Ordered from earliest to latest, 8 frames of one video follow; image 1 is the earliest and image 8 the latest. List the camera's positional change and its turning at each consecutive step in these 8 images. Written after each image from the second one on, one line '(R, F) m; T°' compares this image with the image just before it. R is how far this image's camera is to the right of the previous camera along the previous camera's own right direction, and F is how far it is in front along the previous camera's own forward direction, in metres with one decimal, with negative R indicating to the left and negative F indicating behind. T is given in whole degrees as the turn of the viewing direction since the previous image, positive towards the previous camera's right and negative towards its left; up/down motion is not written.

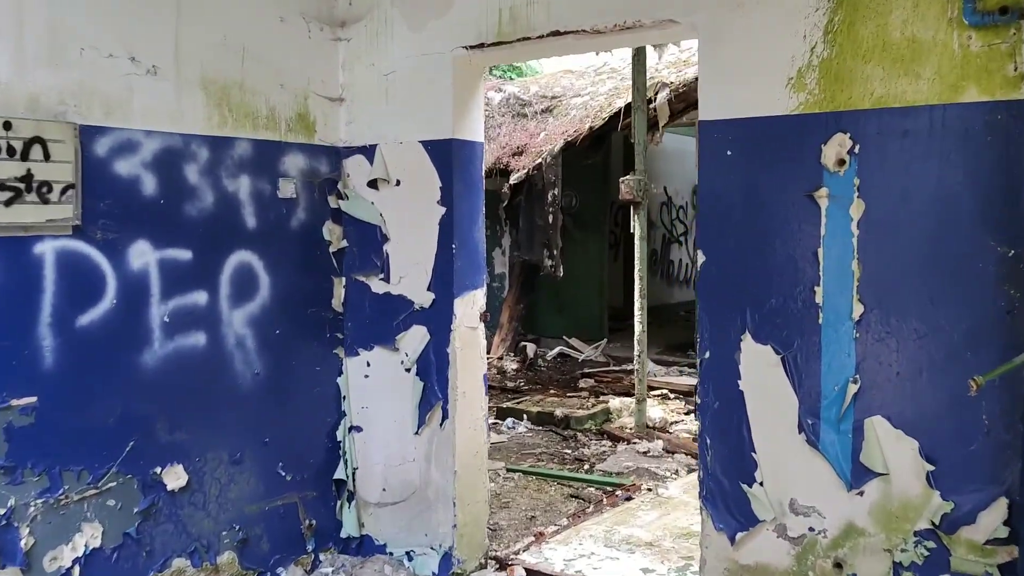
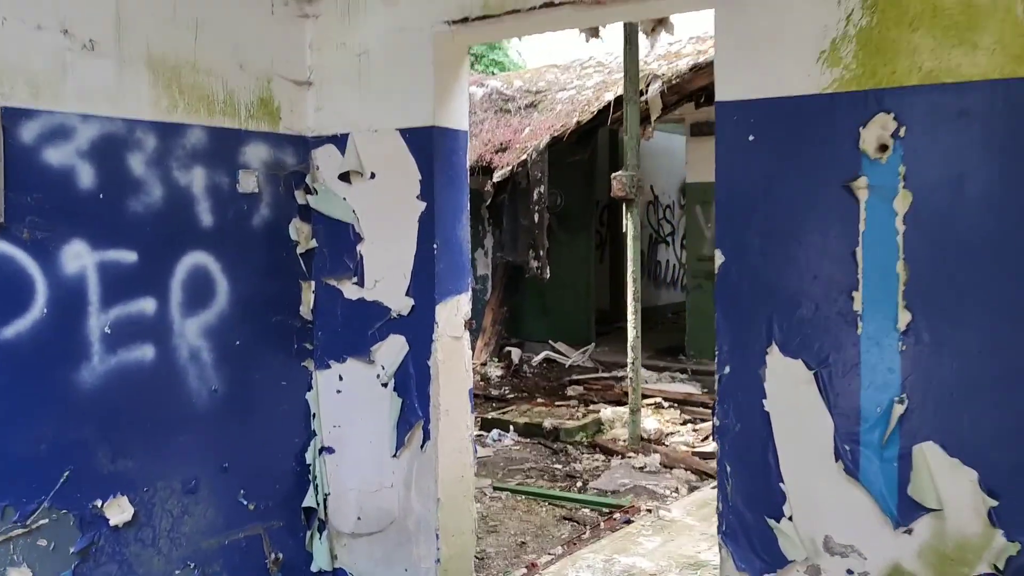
(0.0, +0.4) m; +1°
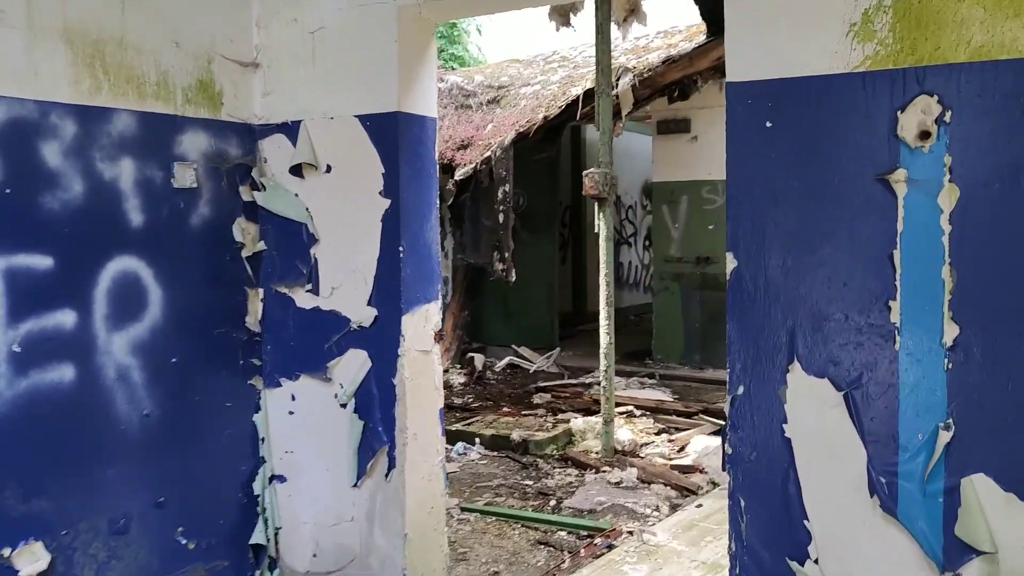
(-0.1, +0.3) m; +3°
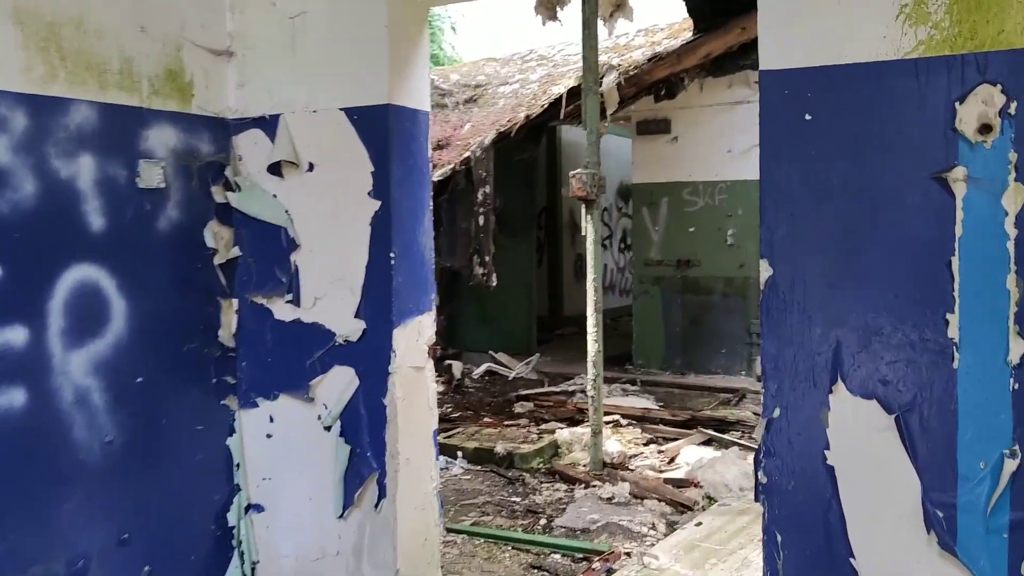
(-0.1, +0.2) m; +2°
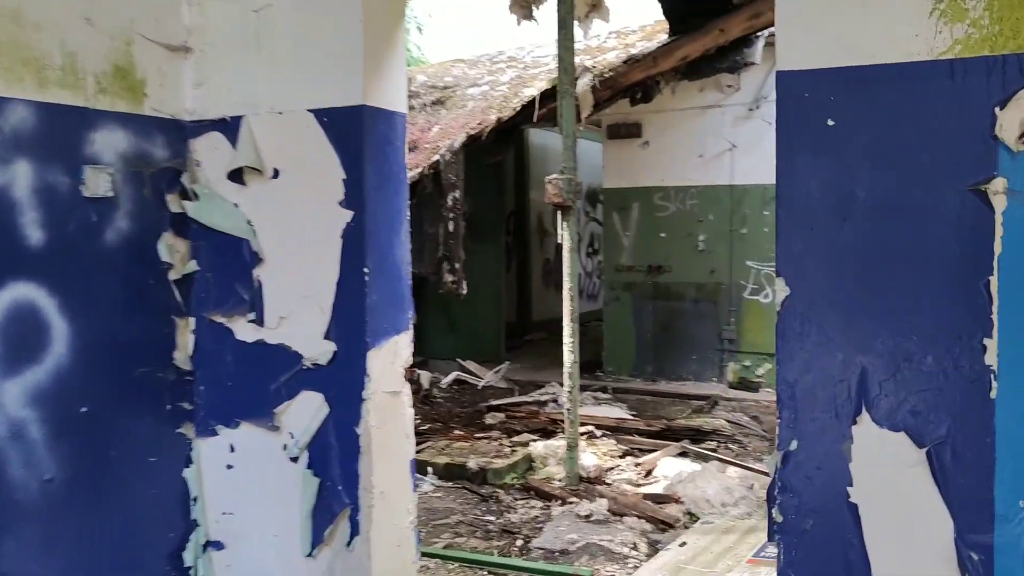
(-0.1, +0.2) m; +2°
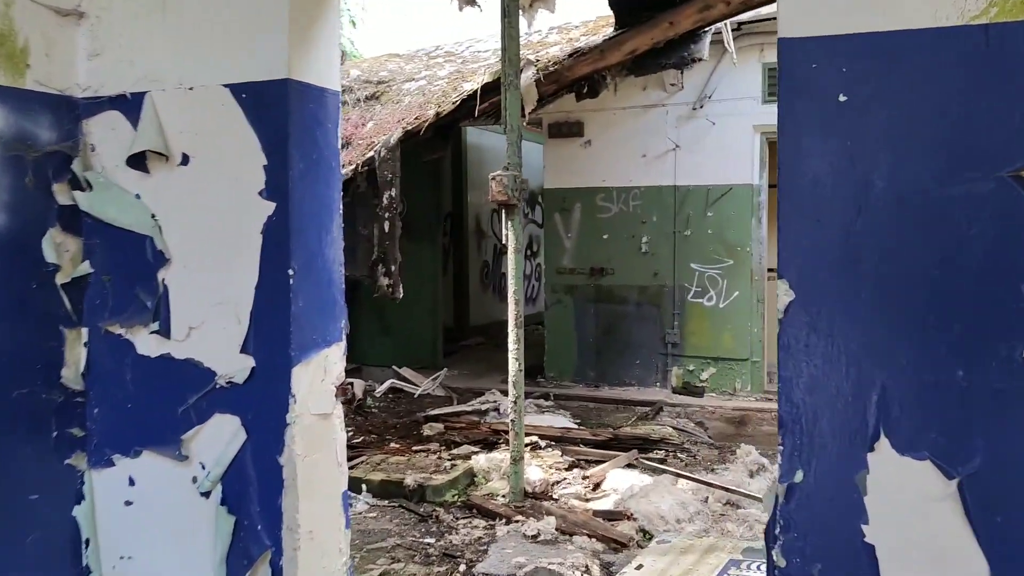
(0.0, +0.3) m; +4°
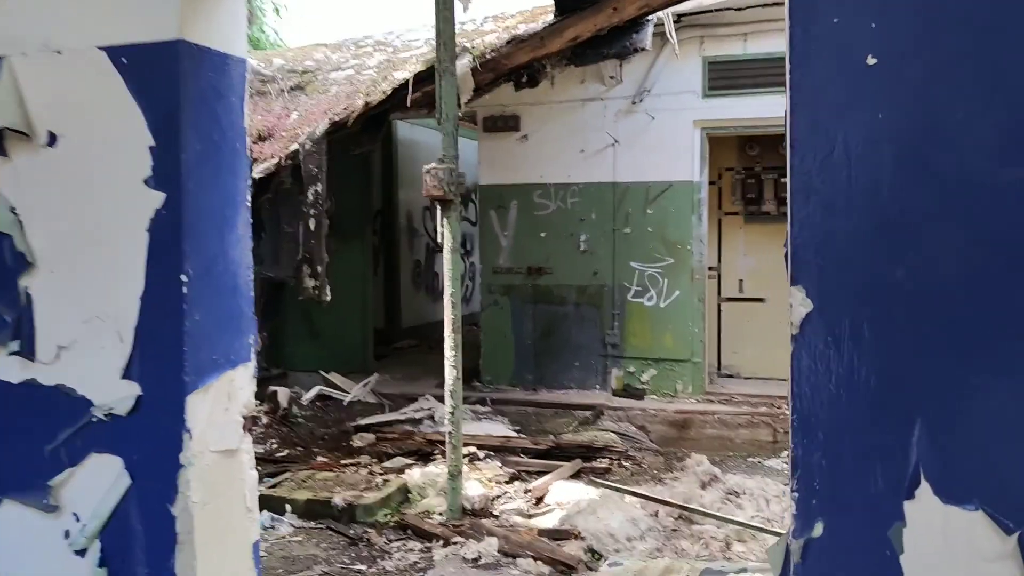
(0.0, +0.3) m; +4°
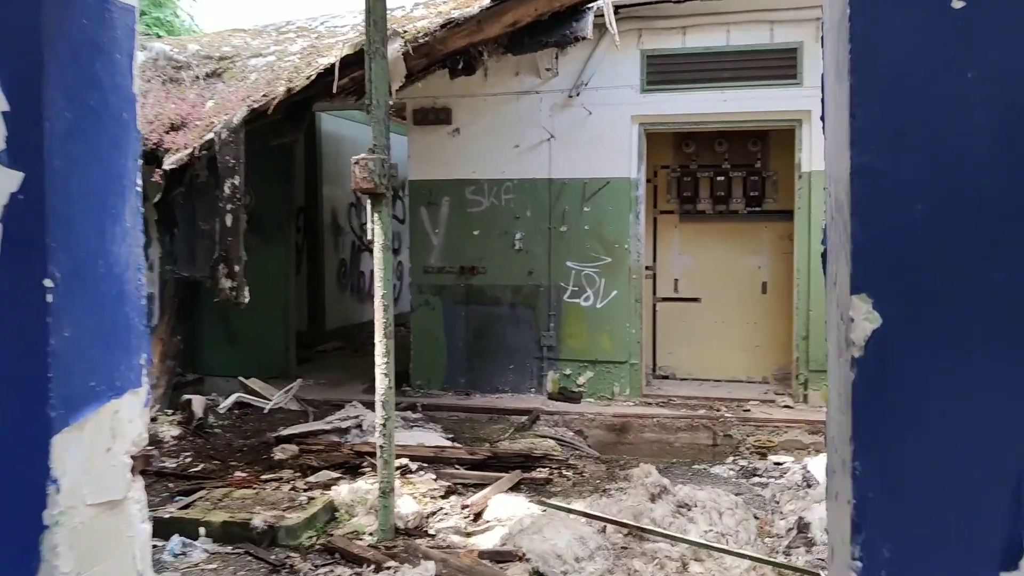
(-0.1, +0.3) m; +5°
